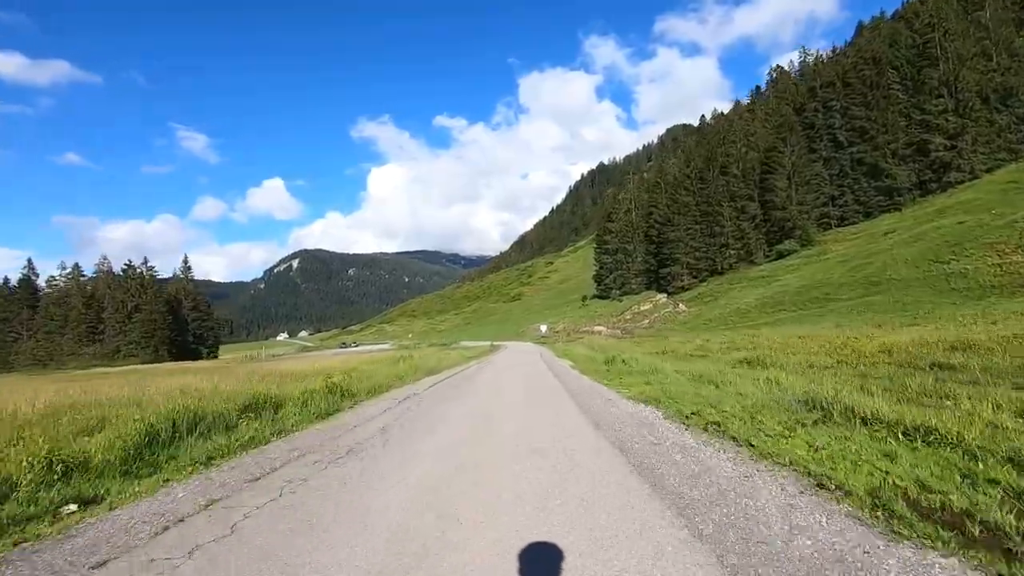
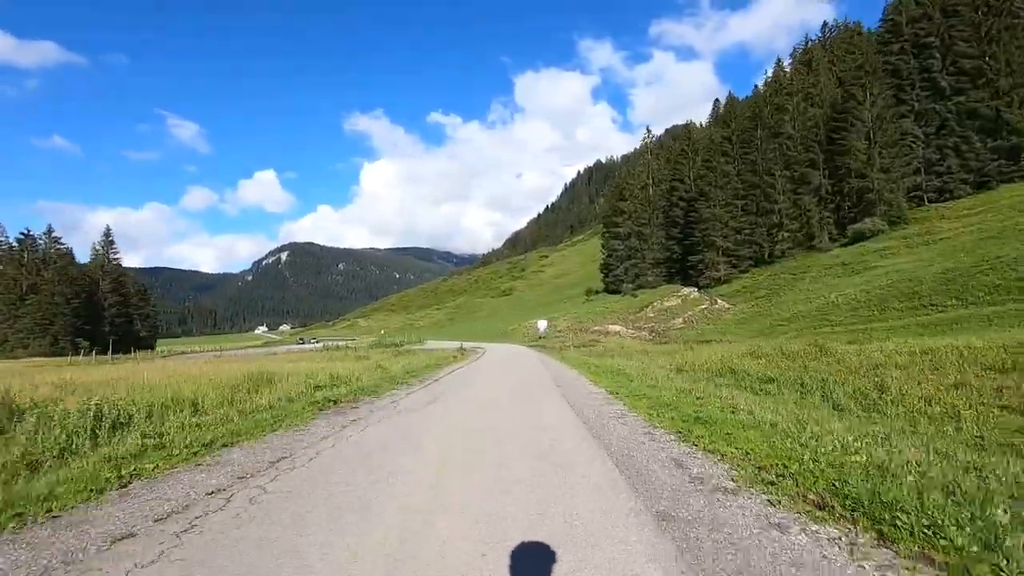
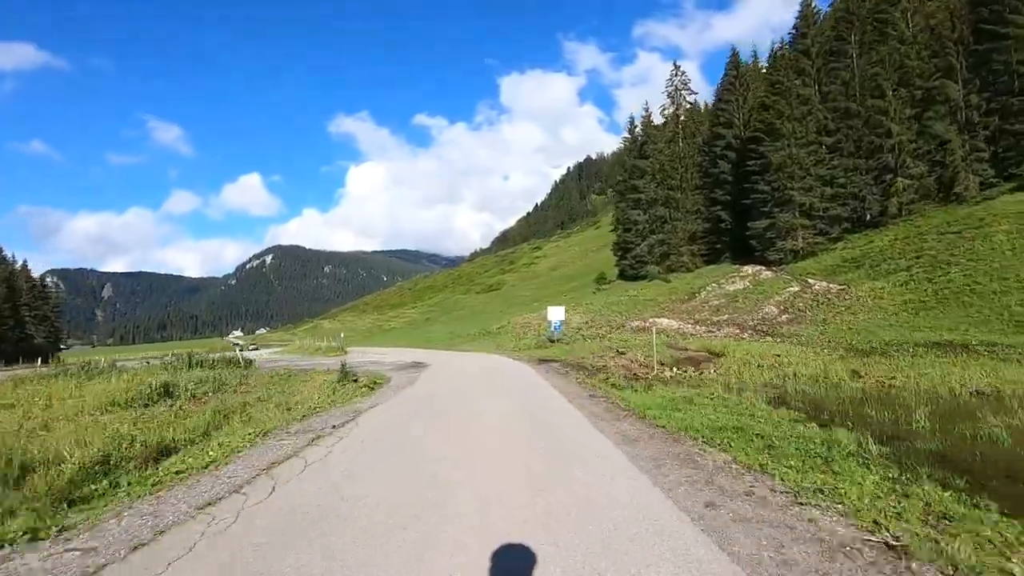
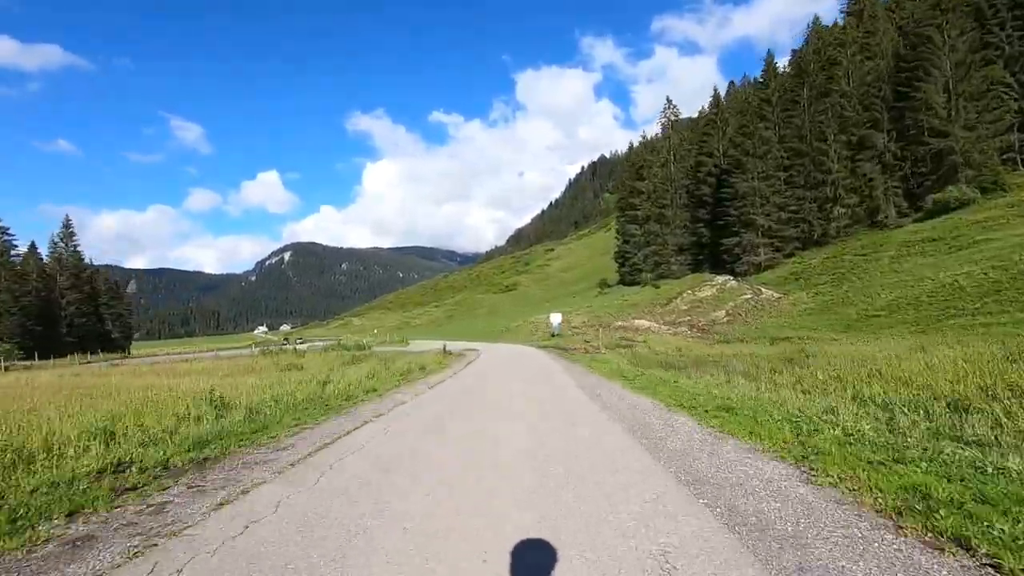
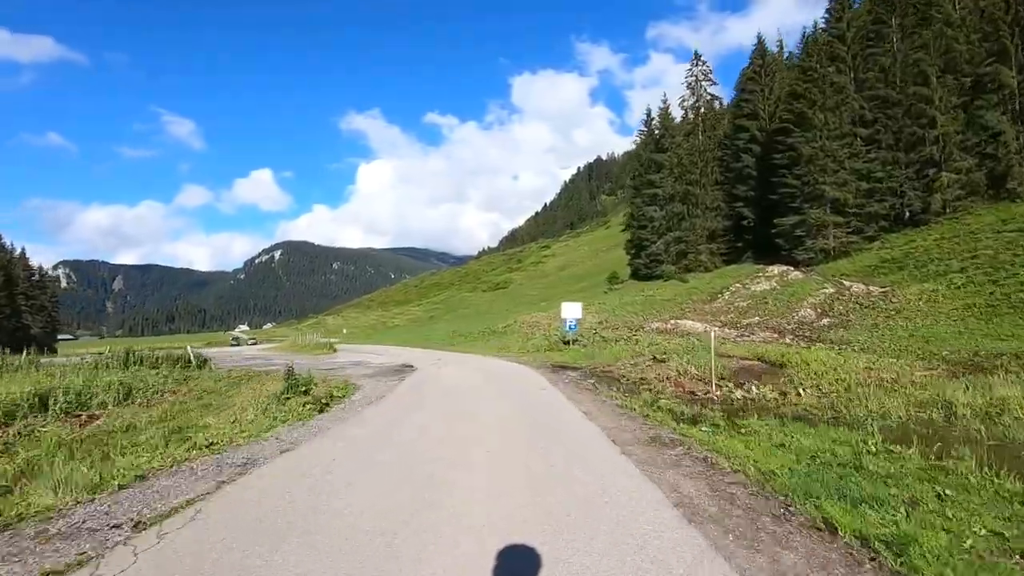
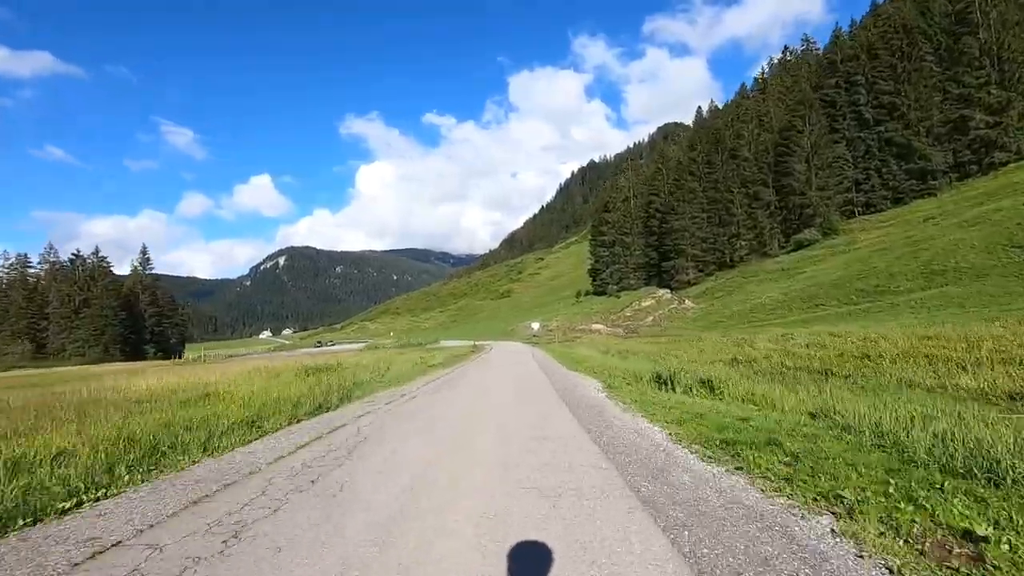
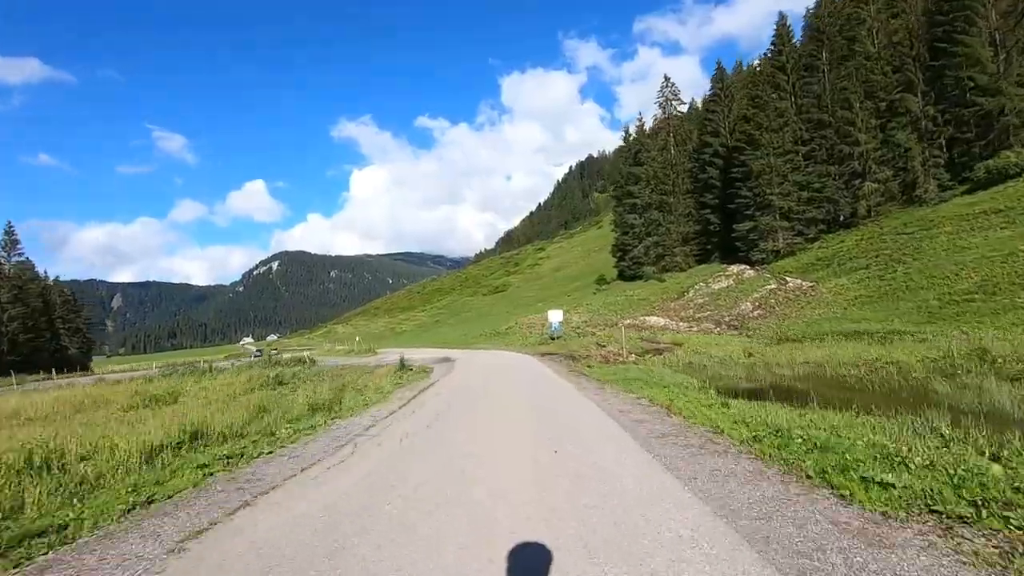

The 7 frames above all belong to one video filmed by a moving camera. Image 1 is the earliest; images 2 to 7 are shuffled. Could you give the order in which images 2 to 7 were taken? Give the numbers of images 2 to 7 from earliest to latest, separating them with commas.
6, 2, 4, 7, 3, 5
